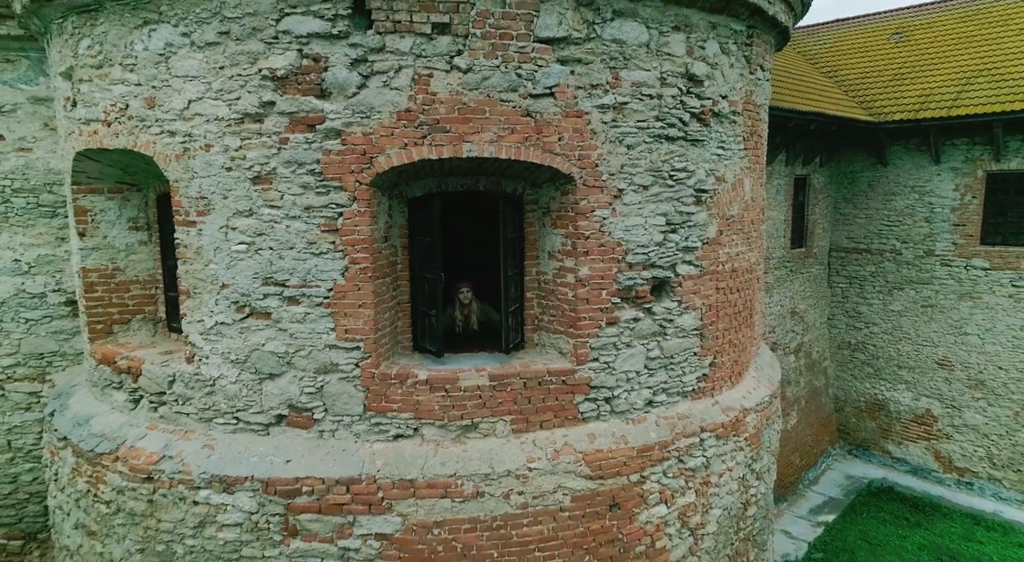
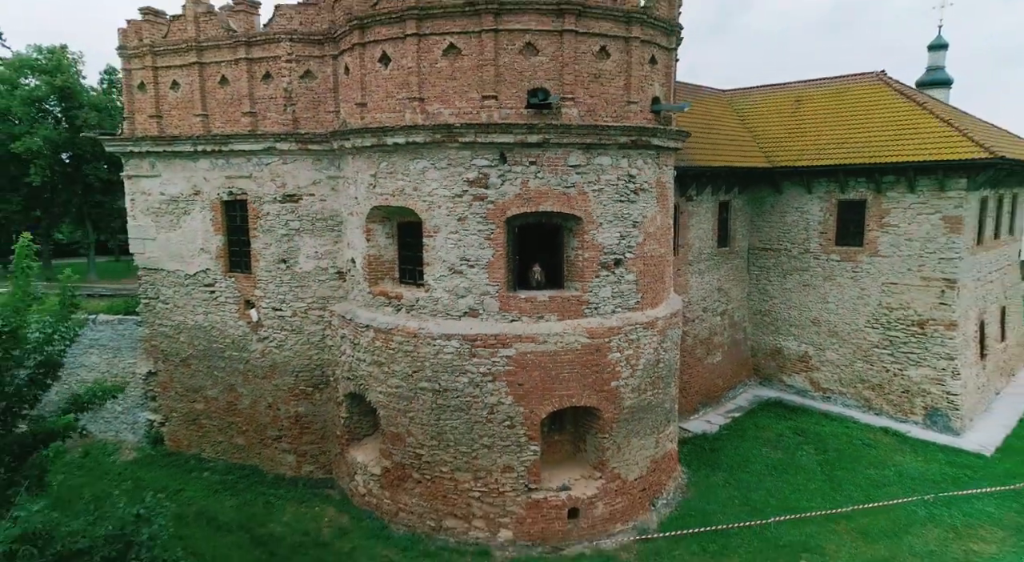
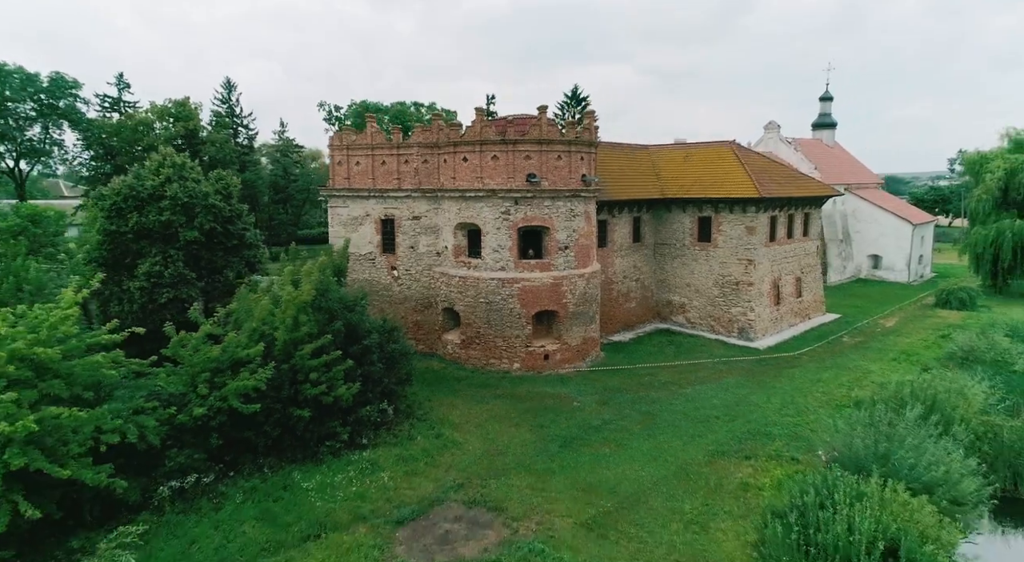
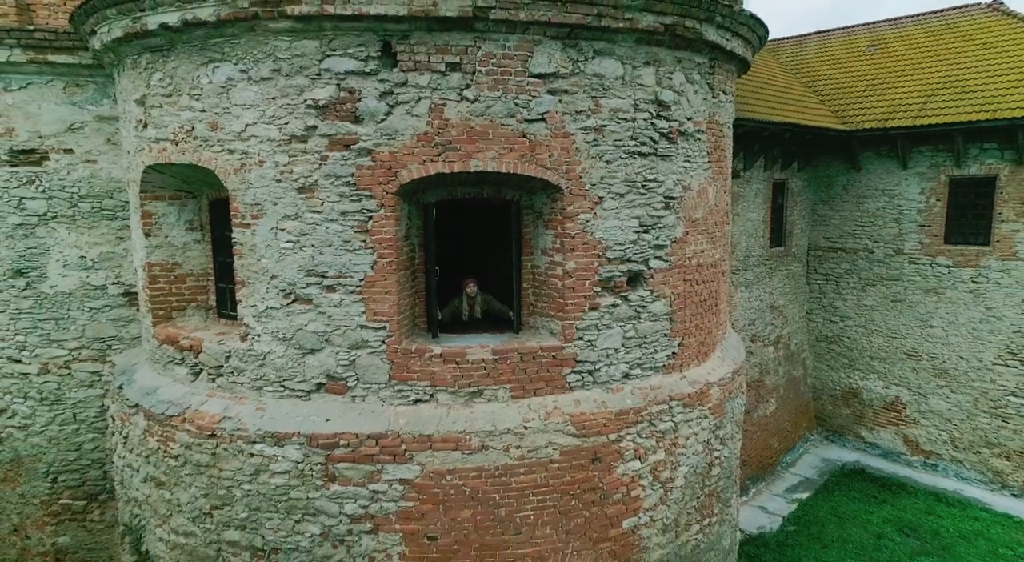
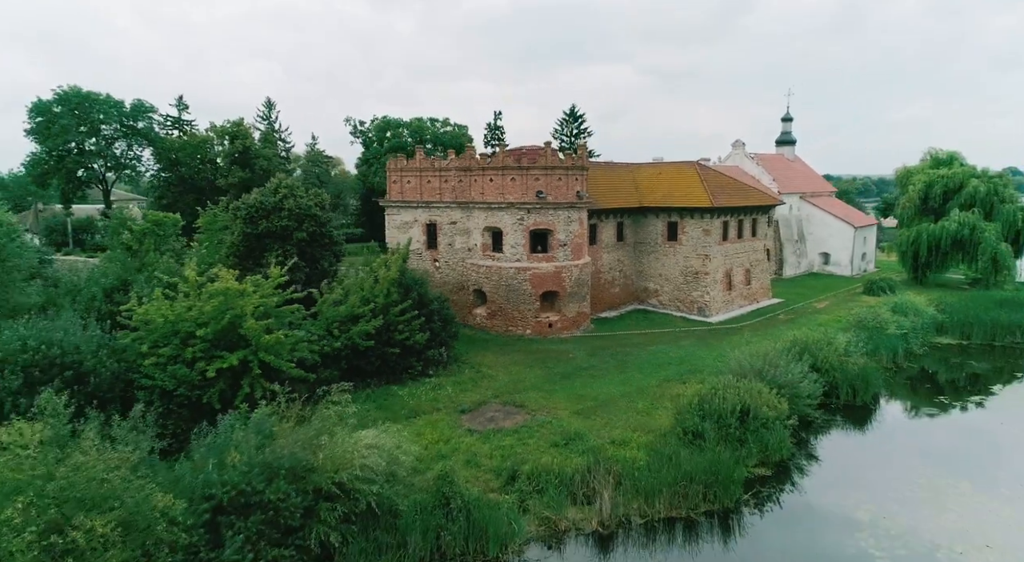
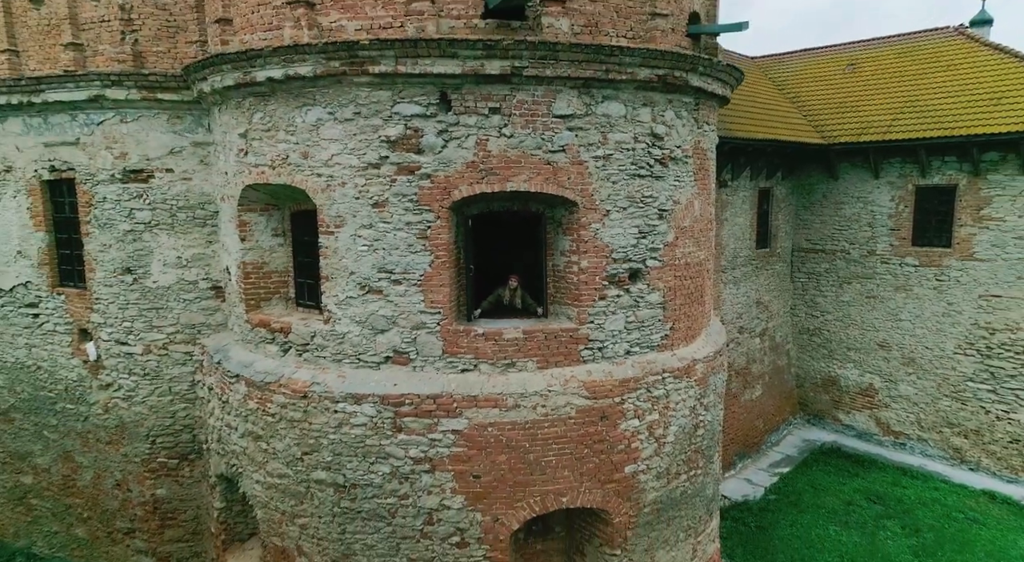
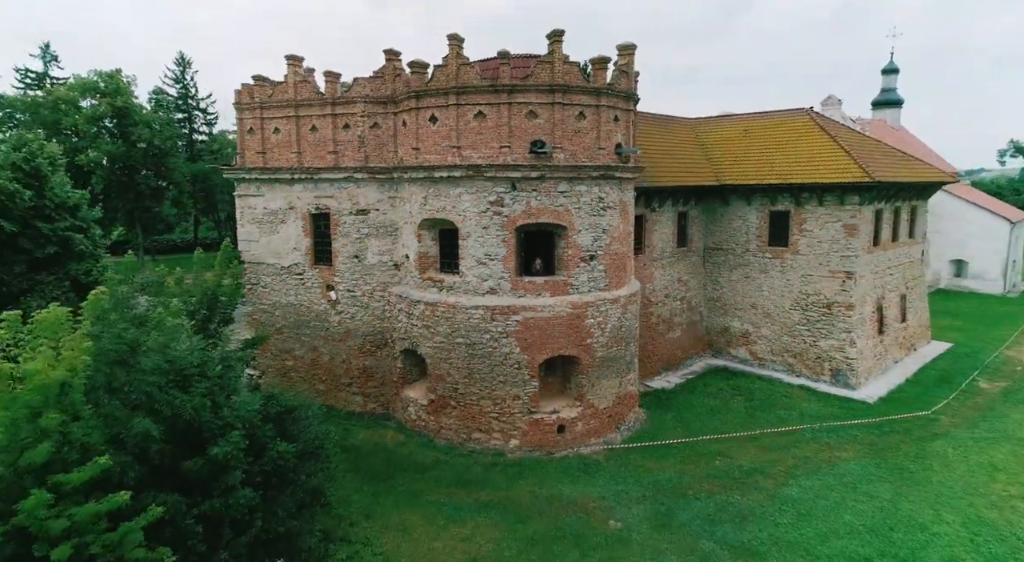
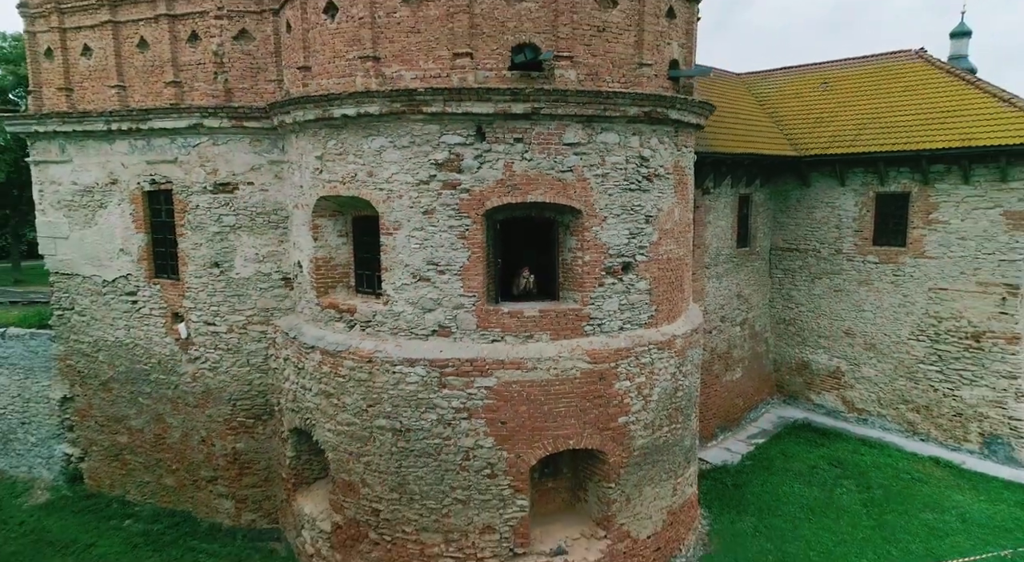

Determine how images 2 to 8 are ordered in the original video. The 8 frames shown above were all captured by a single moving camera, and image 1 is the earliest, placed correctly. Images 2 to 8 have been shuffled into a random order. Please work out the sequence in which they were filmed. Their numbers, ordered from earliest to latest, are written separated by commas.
4, 6, 8, 2, 7, 3, 5
